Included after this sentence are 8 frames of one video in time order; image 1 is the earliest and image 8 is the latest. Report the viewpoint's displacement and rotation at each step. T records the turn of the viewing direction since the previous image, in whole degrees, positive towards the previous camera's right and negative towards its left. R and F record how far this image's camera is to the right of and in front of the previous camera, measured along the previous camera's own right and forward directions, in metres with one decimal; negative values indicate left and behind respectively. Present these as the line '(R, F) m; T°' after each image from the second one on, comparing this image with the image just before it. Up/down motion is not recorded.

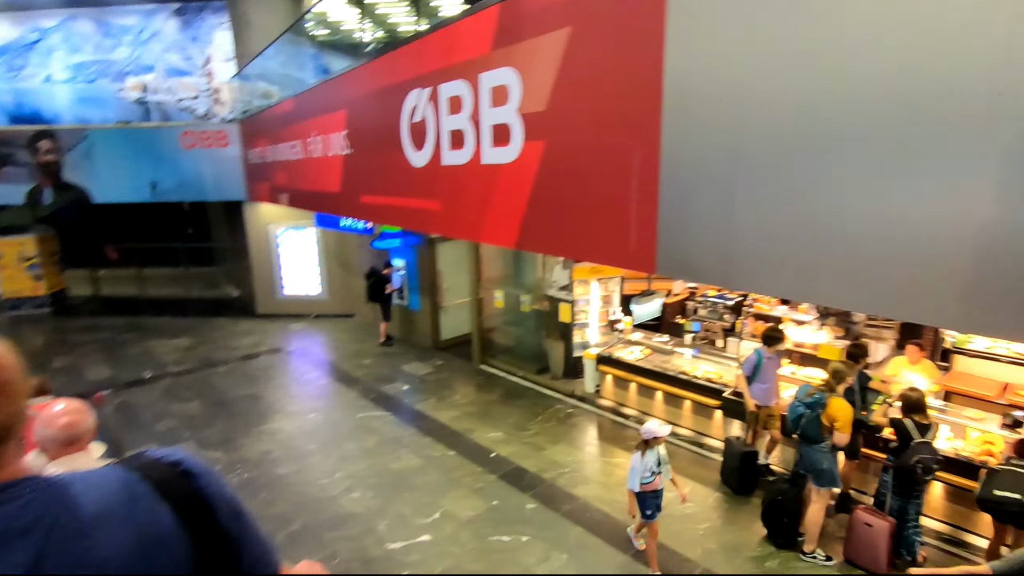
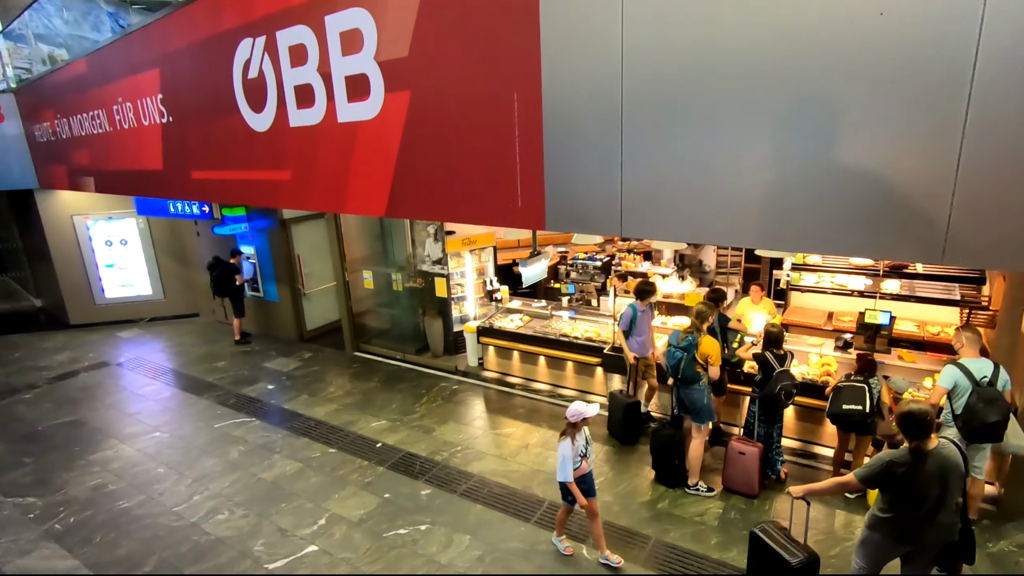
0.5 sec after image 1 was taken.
(-0.1, +0.3) m; +14°
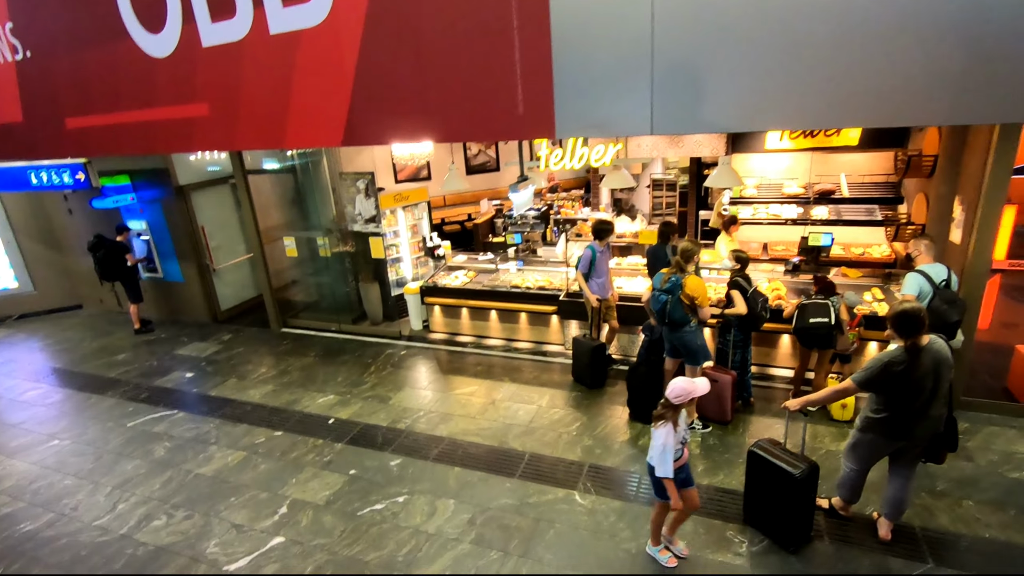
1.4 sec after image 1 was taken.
(-0.5, +0.4) m; +9°
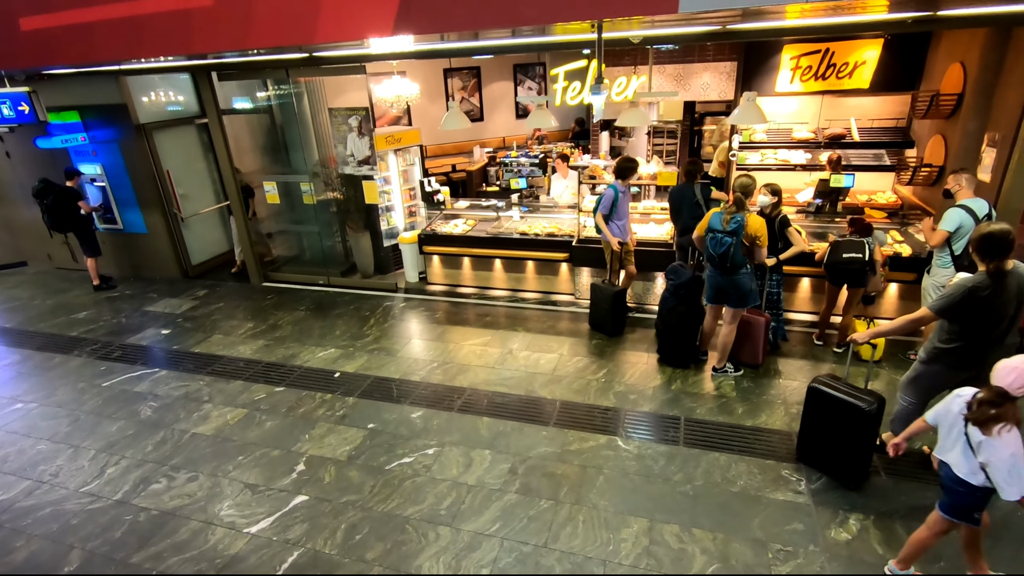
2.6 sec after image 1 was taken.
(-0.6, +0.4) m; +5°
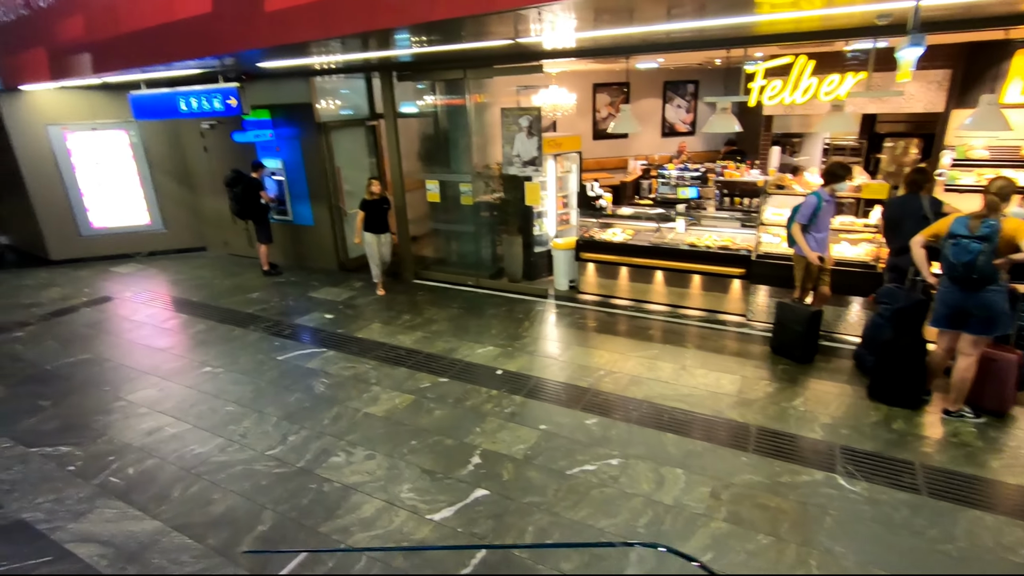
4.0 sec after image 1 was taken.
(-0.8, +0.2) m; -10°
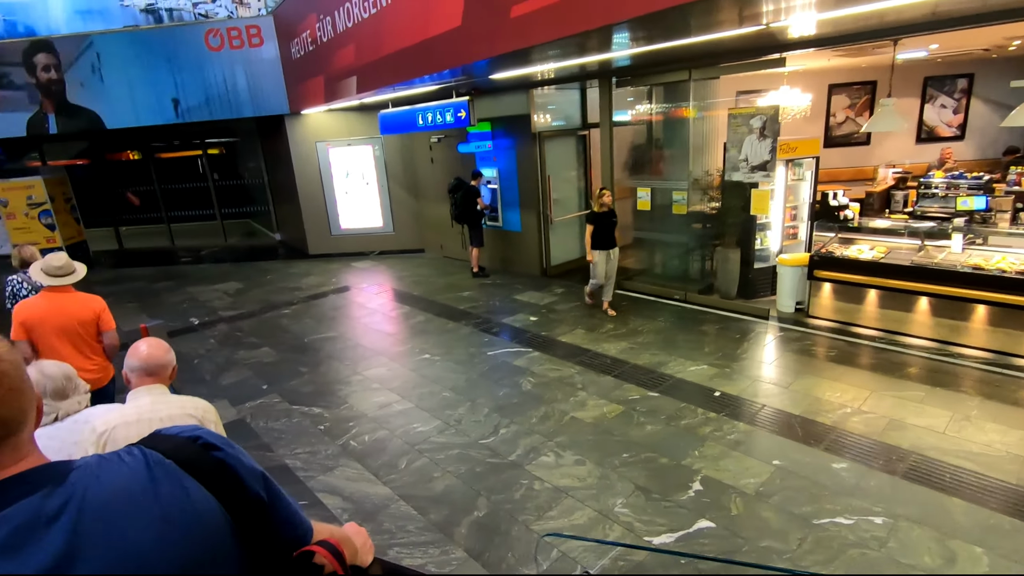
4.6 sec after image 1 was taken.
(-0.3, +0.1) m; -19°
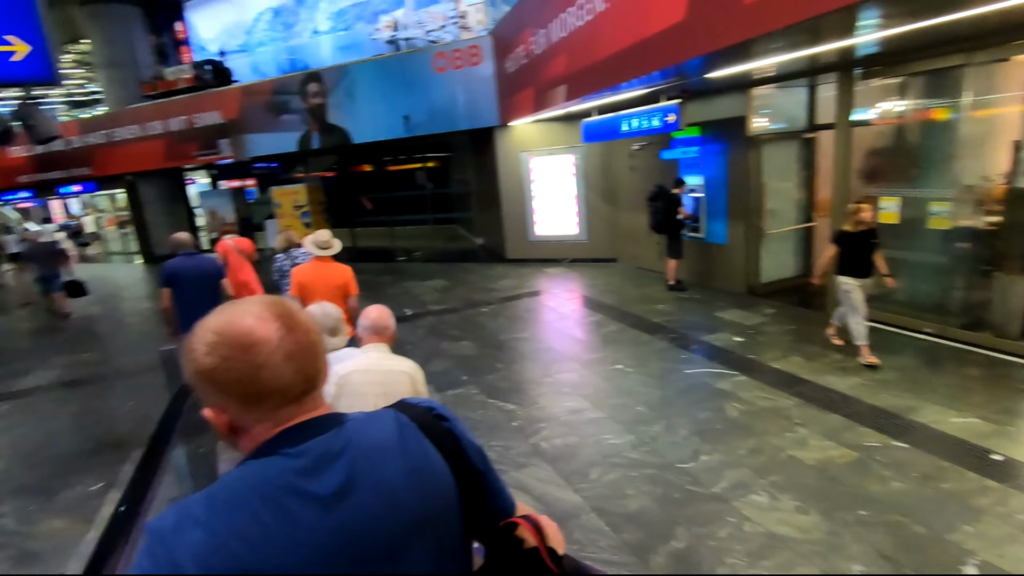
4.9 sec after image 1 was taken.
(-0.2, +0.1) m; -19°
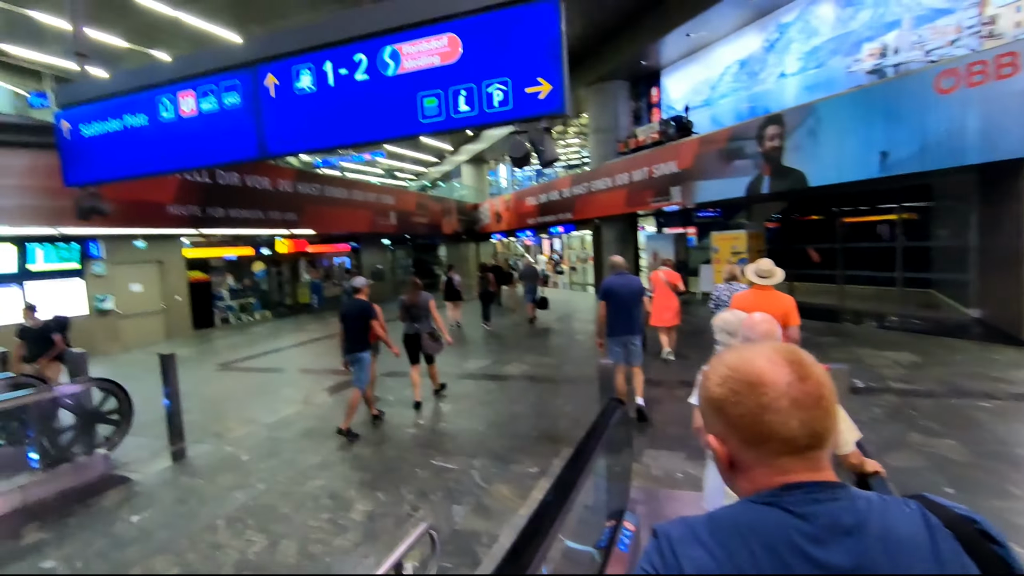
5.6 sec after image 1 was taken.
(-0.3, +0.3) m; -43°
